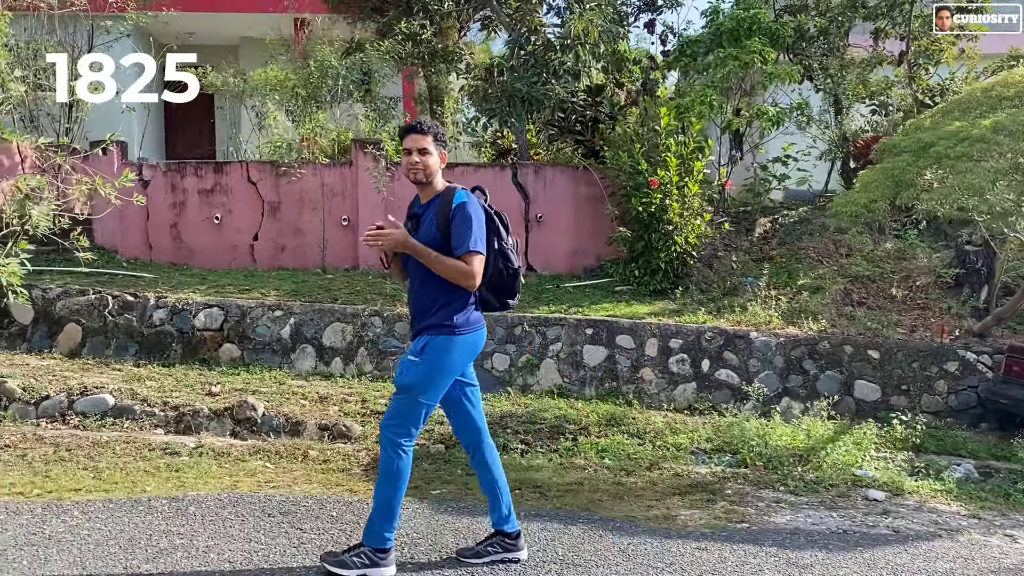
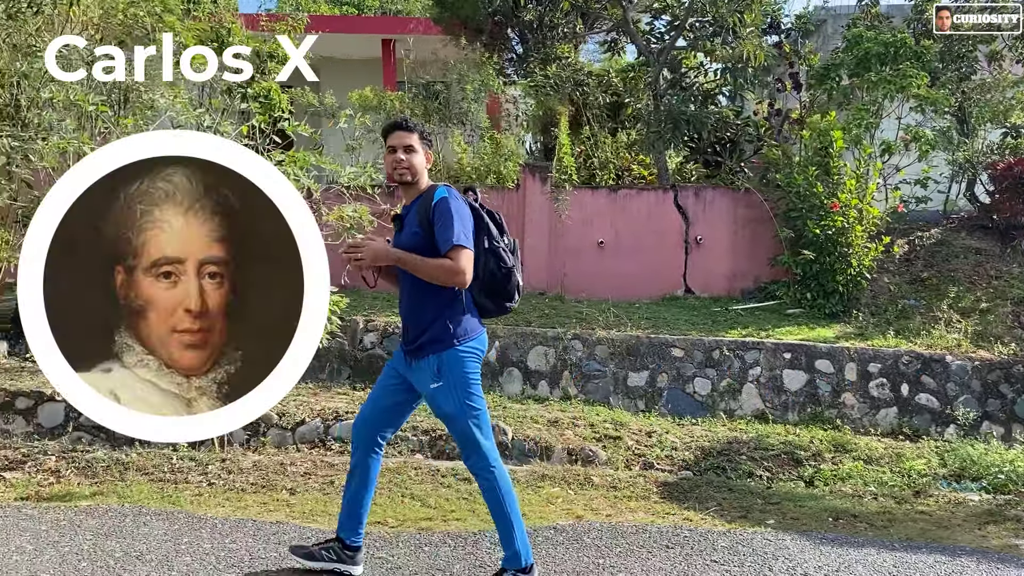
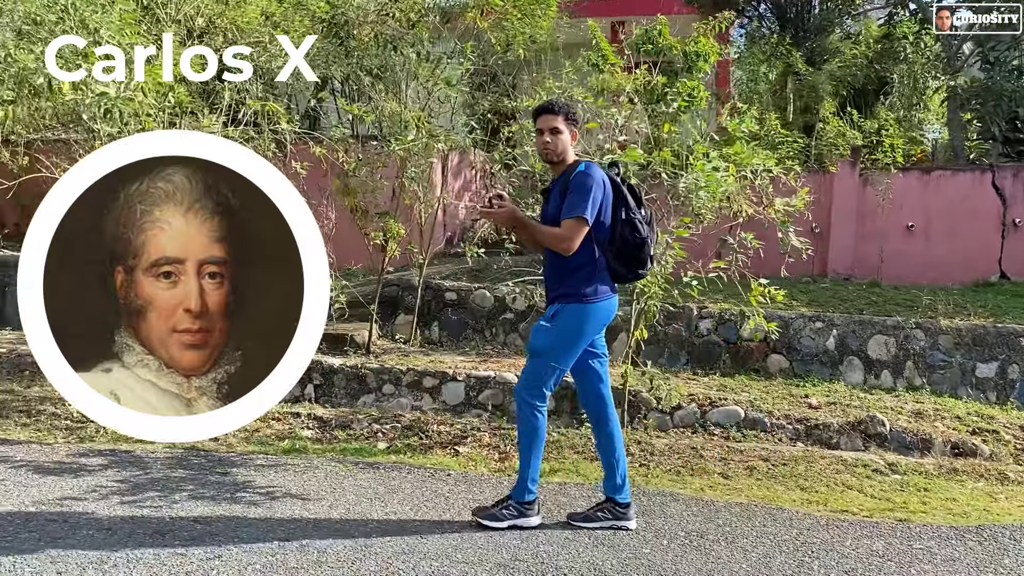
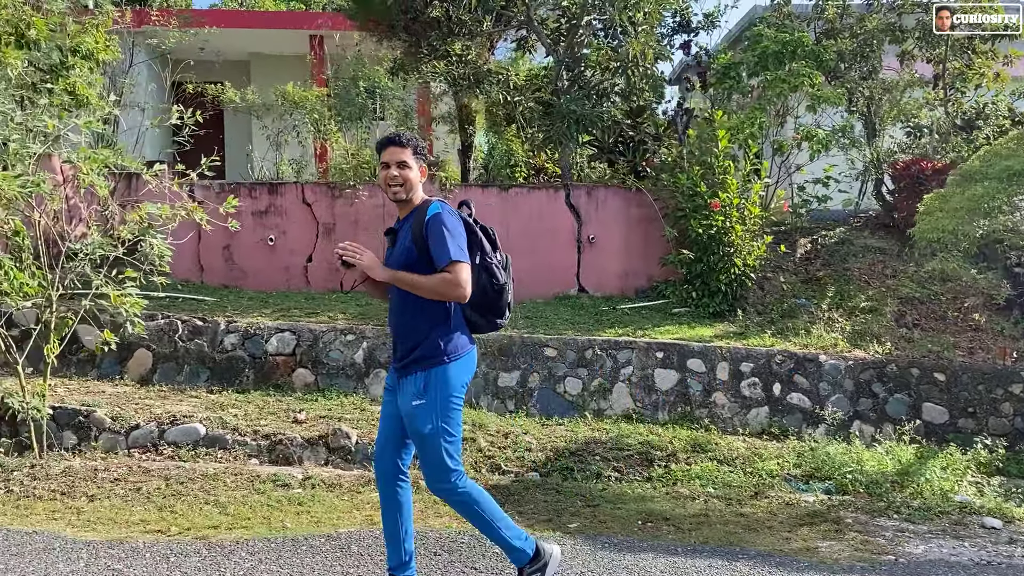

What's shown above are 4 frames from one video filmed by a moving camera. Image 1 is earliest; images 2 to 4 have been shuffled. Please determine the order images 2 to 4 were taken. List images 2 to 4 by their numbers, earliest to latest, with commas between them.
4, 2, 3
